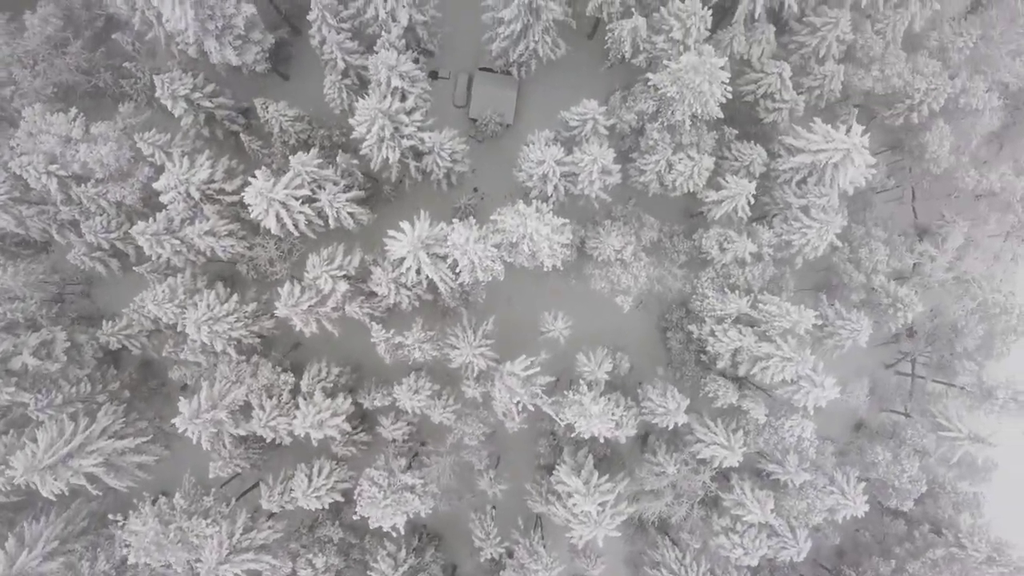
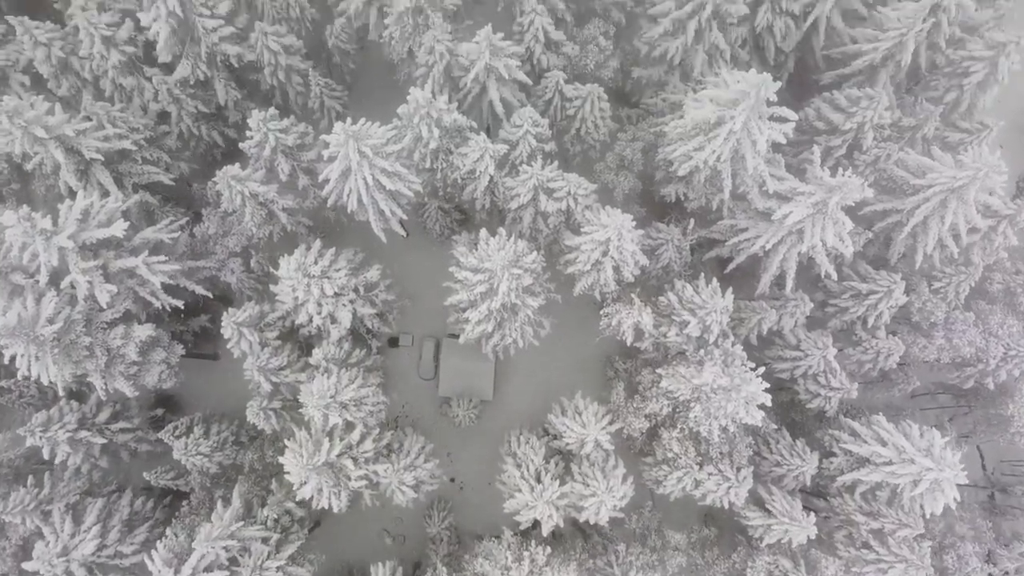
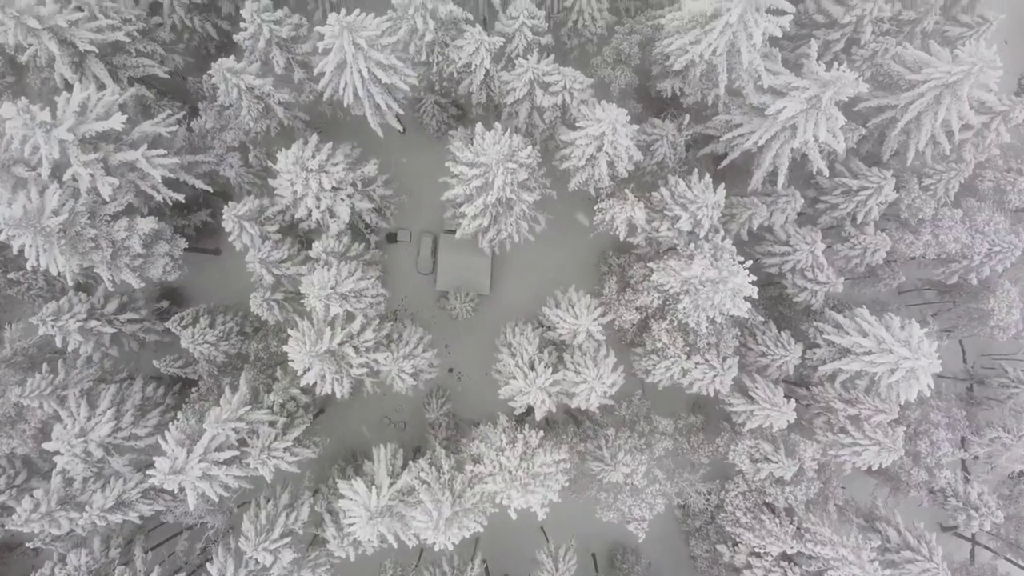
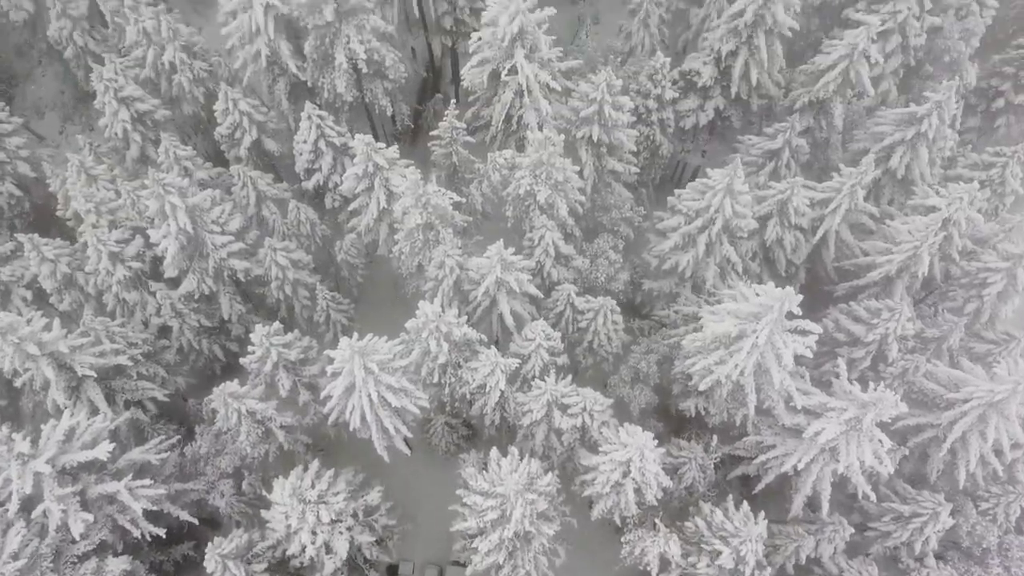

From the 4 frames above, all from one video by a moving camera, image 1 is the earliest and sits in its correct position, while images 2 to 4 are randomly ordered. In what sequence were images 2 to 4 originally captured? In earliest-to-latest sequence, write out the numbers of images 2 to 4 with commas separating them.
3, 2, 4
